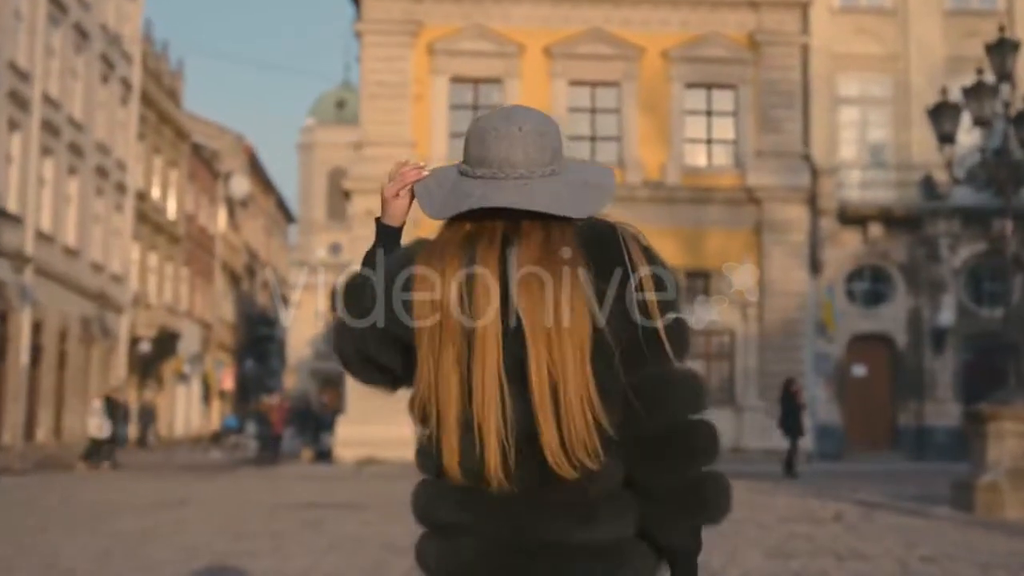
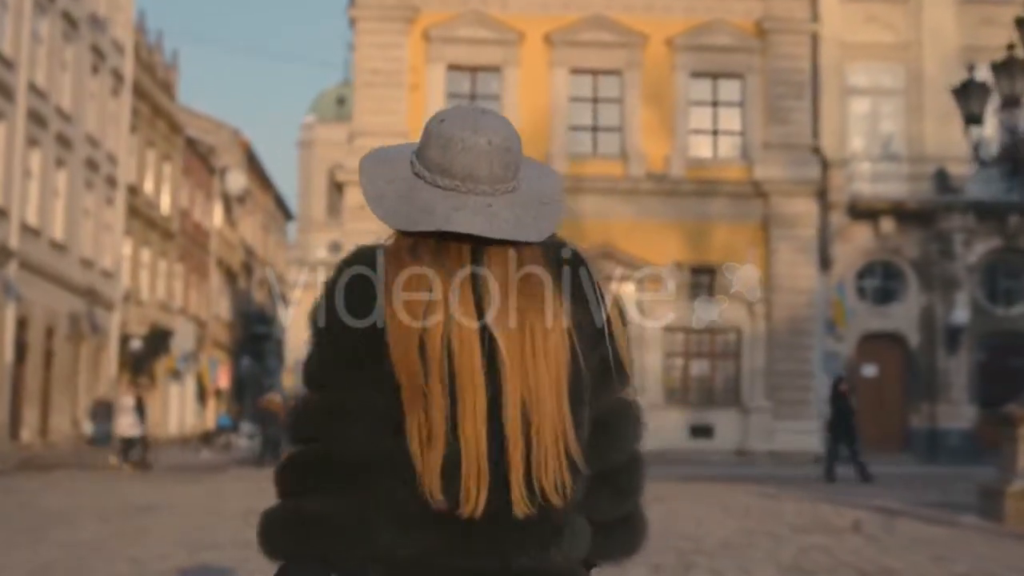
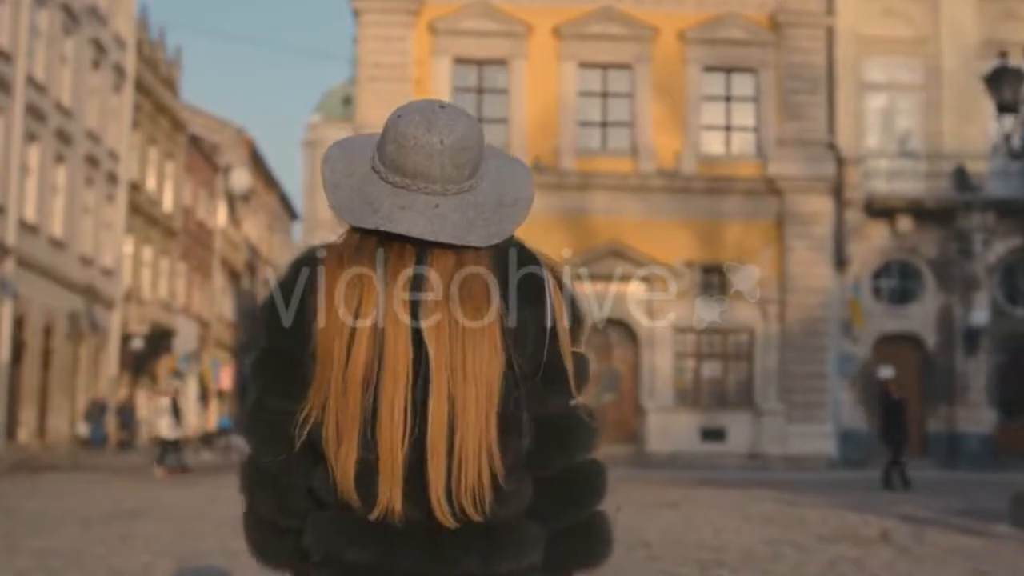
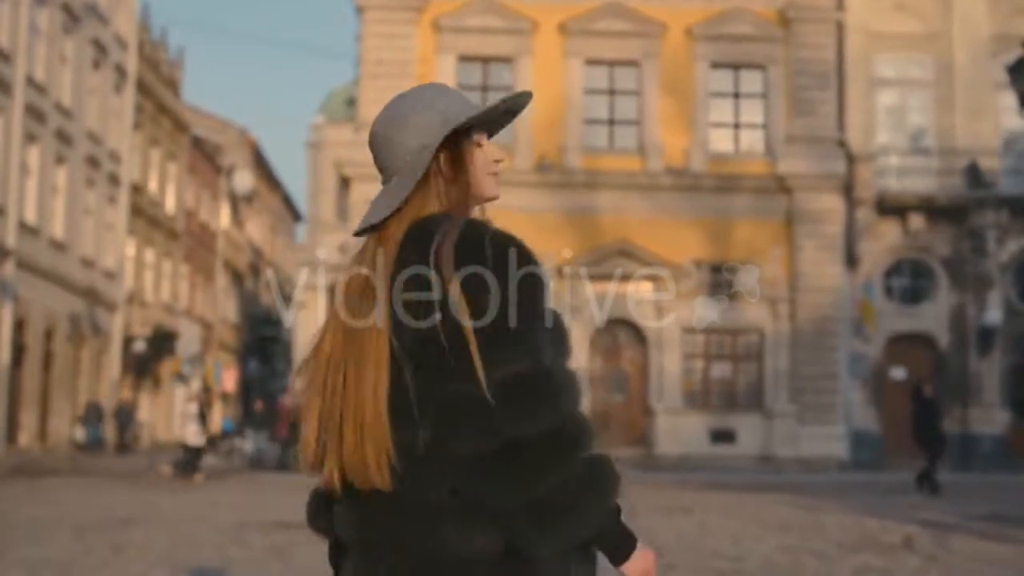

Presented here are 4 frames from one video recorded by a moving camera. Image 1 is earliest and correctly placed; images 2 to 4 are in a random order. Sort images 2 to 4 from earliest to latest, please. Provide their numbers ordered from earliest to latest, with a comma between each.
2, 3, 4
